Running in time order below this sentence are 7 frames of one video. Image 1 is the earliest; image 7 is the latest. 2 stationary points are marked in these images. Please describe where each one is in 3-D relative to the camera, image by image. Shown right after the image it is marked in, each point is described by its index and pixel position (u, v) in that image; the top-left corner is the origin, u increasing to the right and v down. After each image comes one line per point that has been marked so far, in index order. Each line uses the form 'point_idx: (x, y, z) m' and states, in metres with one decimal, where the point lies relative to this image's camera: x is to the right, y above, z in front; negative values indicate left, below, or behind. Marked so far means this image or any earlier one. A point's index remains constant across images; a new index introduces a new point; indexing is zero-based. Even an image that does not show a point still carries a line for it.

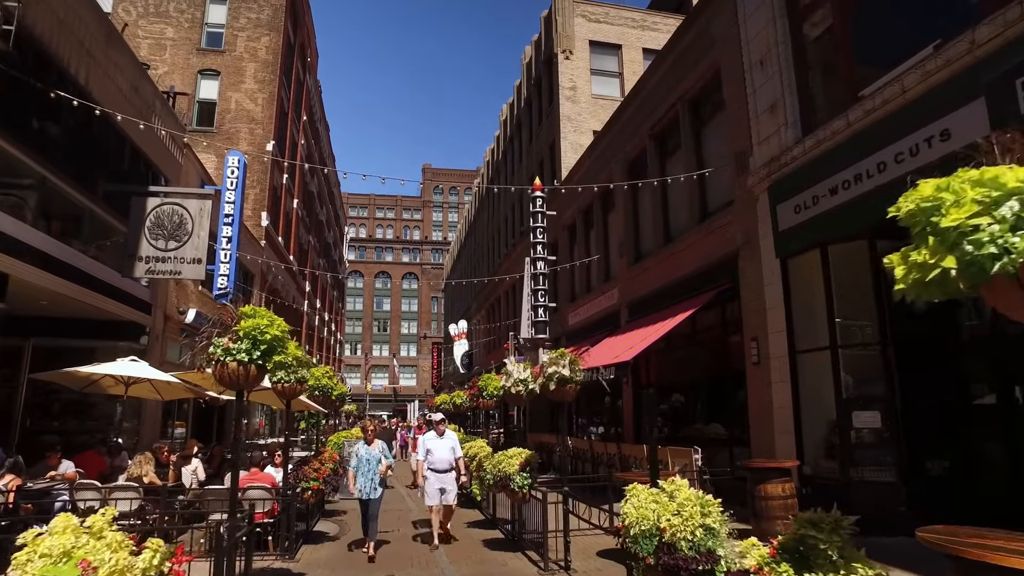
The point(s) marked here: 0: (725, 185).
0: (+4.9, +2.3, +13.6) m
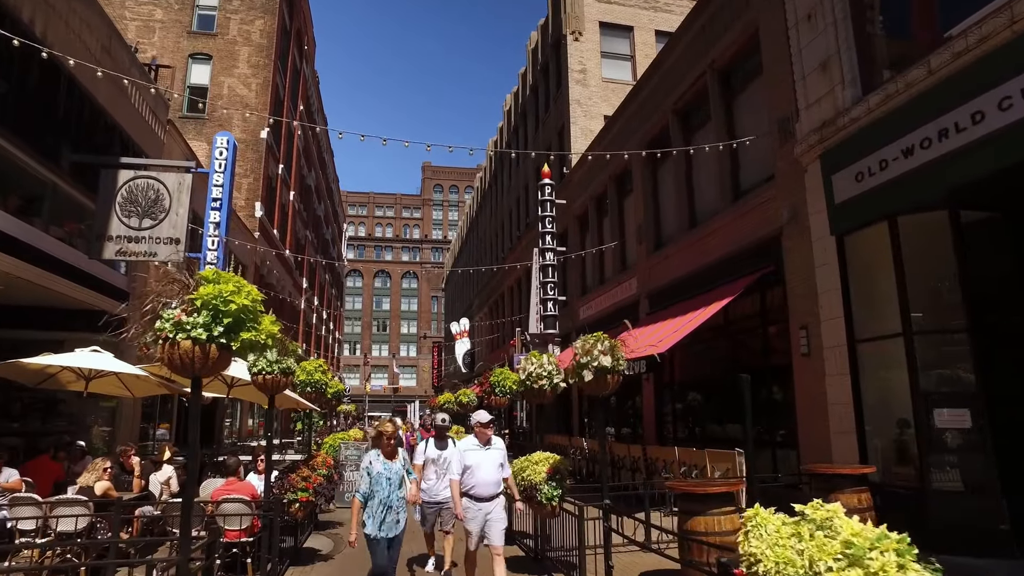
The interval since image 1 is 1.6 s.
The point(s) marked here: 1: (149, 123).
0: (+5.2, +2.7, +12.3) m
1: (-8.6, +3.9, +13.9) m
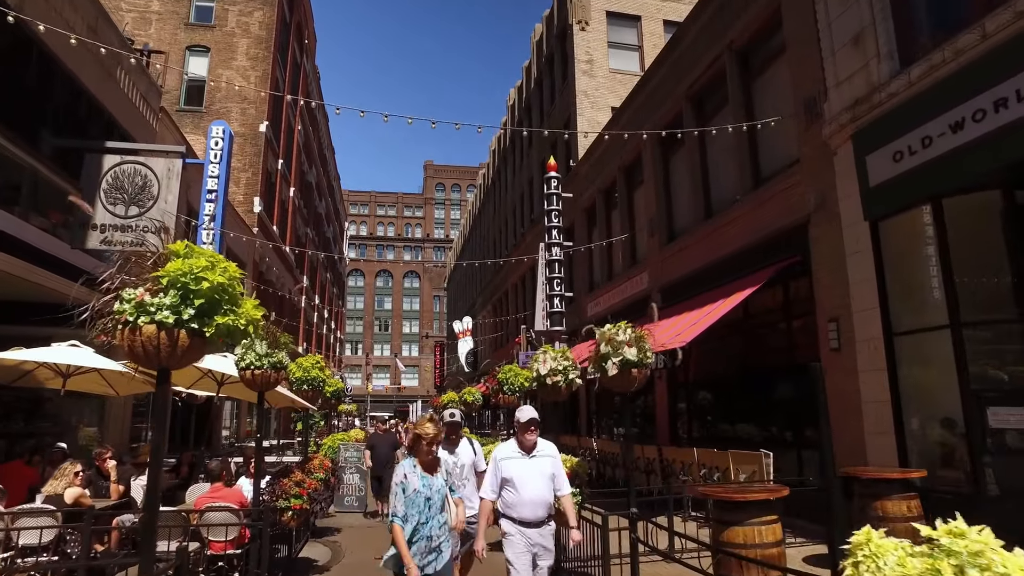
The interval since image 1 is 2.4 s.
0: (+5.4, +2.8, +11.6) m
1: (-8.4, +4.1, +13.3) m
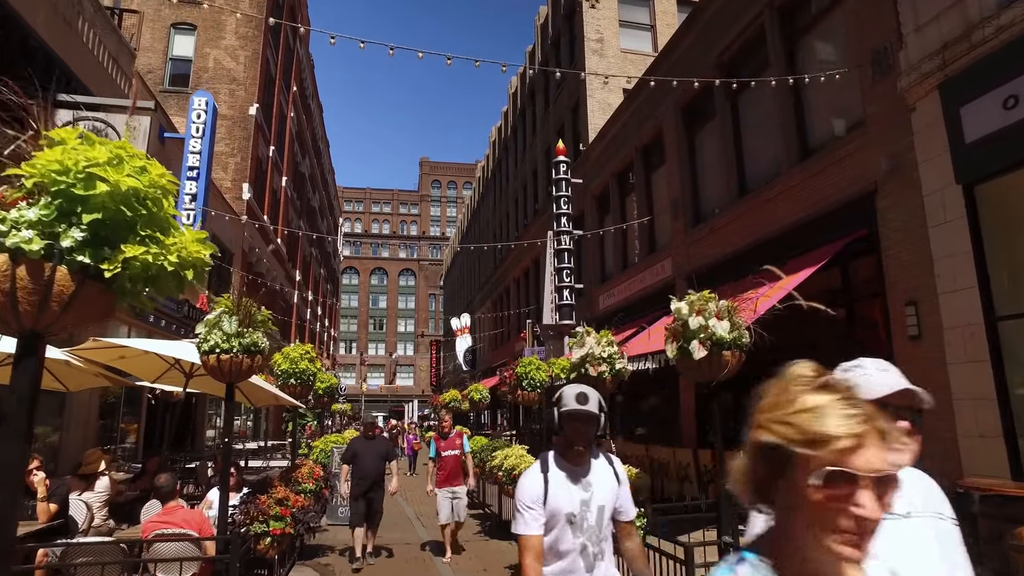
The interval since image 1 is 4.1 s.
0: (+5.7, +3.1, +10.2) m
1: (-8.1, +4.4, +11.7) m
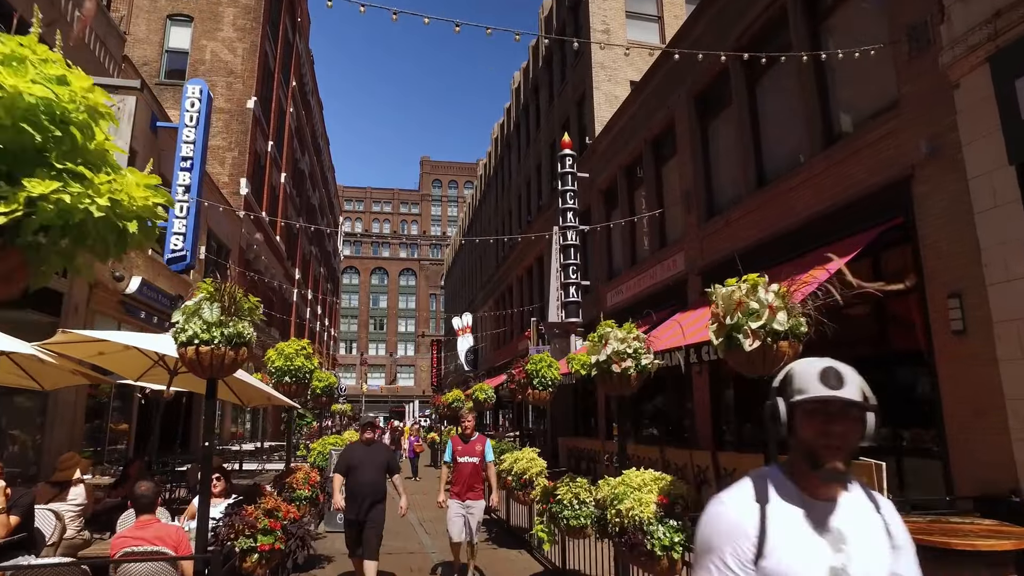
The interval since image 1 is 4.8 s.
0: (+5.9, +3.2, +9.6) m
1: (-8.0, +4.5, +11.1) m
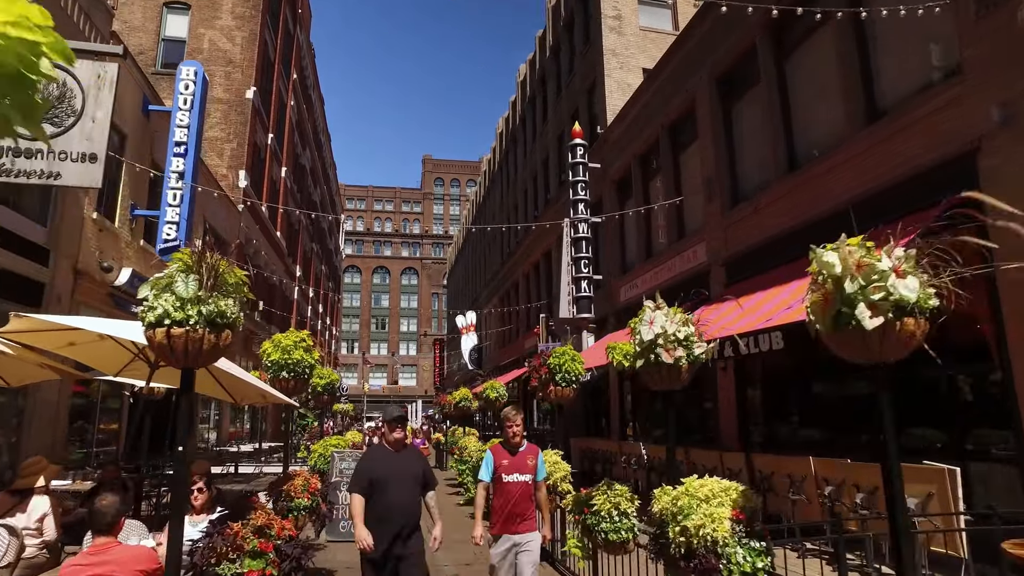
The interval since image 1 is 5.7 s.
0: (+6.2, +3.4, +8.7) m
1: (-7.7, +4.7, +10.3) m
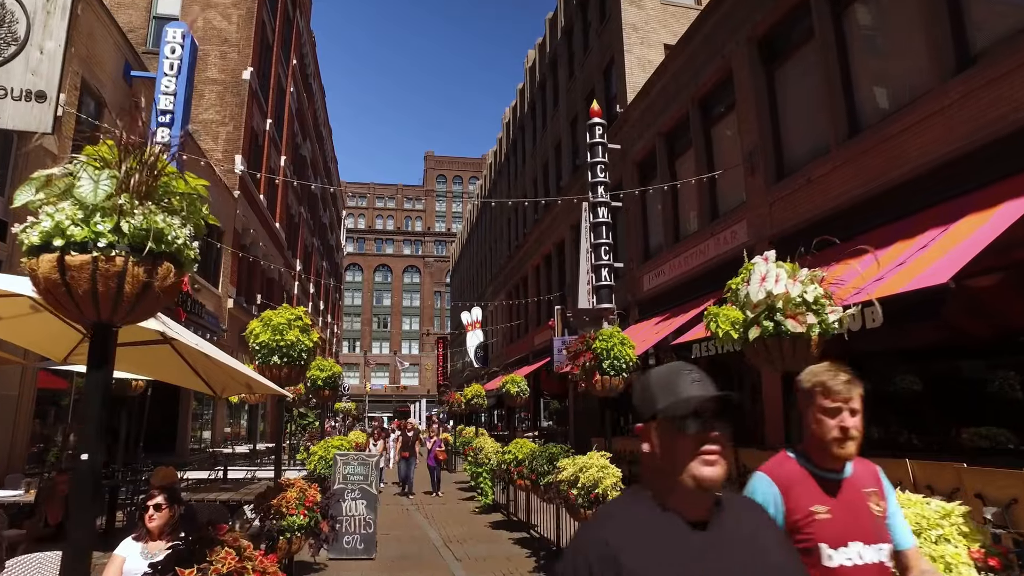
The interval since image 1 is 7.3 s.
0: (+6.6, +3.8, +7.4) m
1: (-7.2, +5.1, +9.0) m
